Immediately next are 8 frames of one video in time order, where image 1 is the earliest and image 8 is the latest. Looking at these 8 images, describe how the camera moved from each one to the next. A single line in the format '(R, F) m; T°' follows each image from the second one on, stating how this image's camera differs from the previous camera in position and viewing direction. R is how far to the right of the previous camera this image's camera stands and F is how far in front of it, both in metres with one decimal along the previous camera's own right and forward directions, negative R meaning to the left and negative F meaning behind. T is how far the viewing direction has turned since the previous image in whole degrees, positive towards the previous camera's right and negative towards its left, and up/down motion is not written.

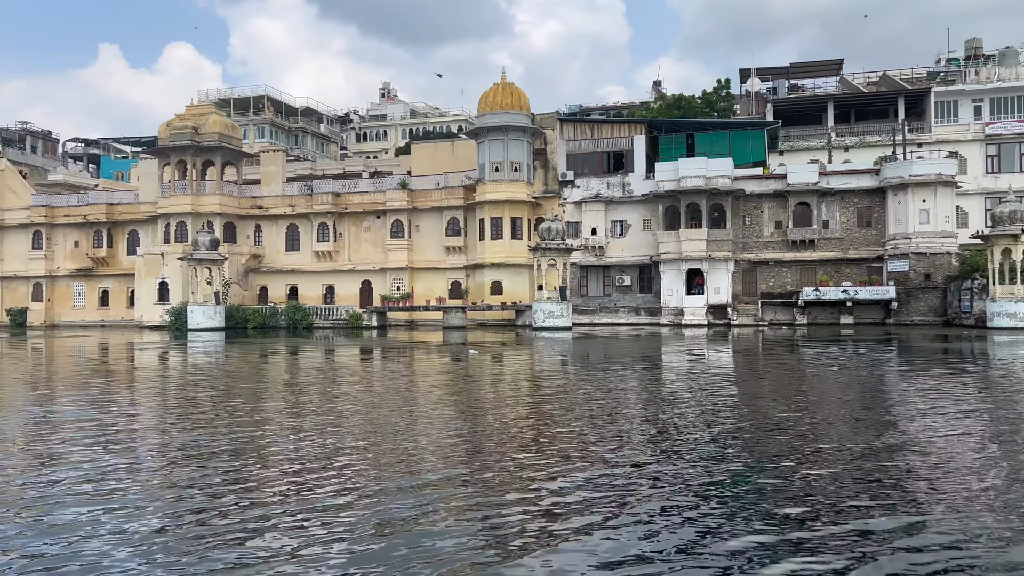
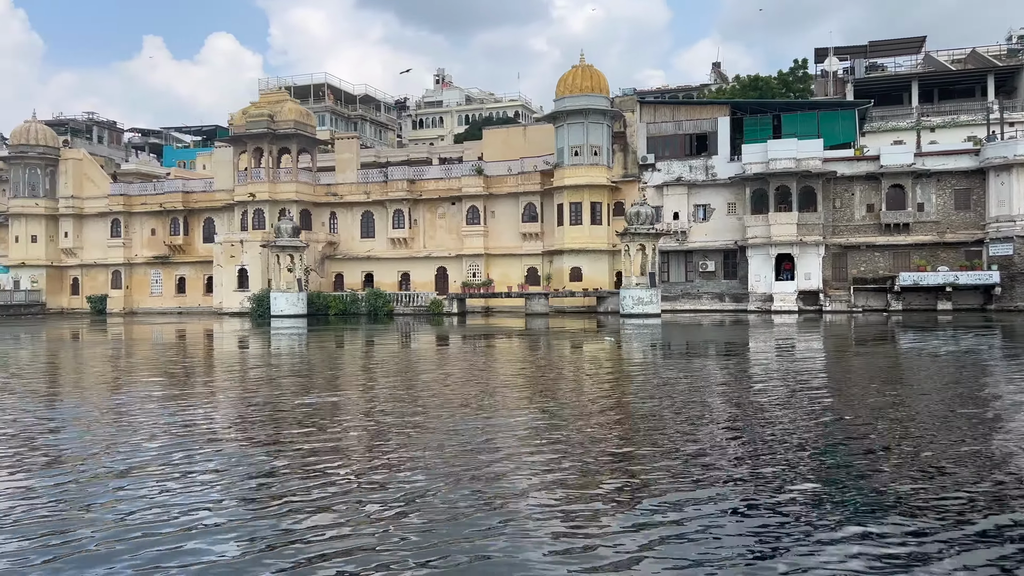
(-1.7, +0.3) m; -3°
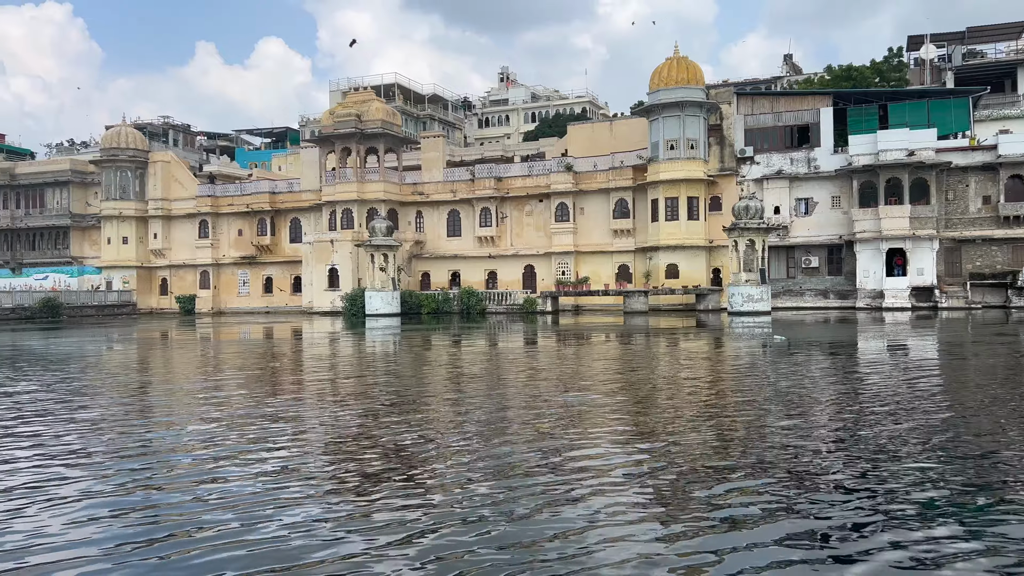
(-1.9, +0.4) m; -3°
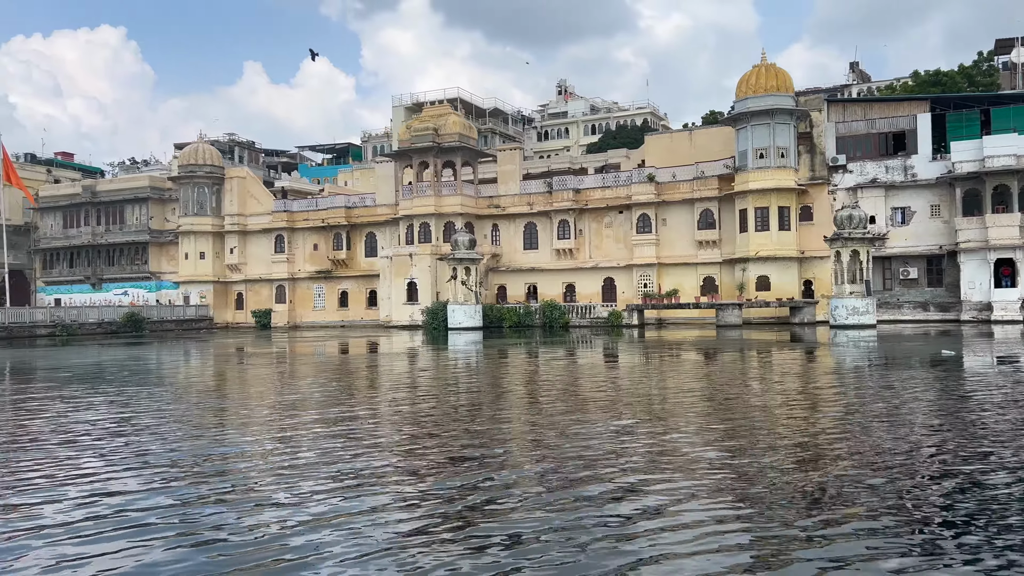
(-1.7, +0.4) m; -3°
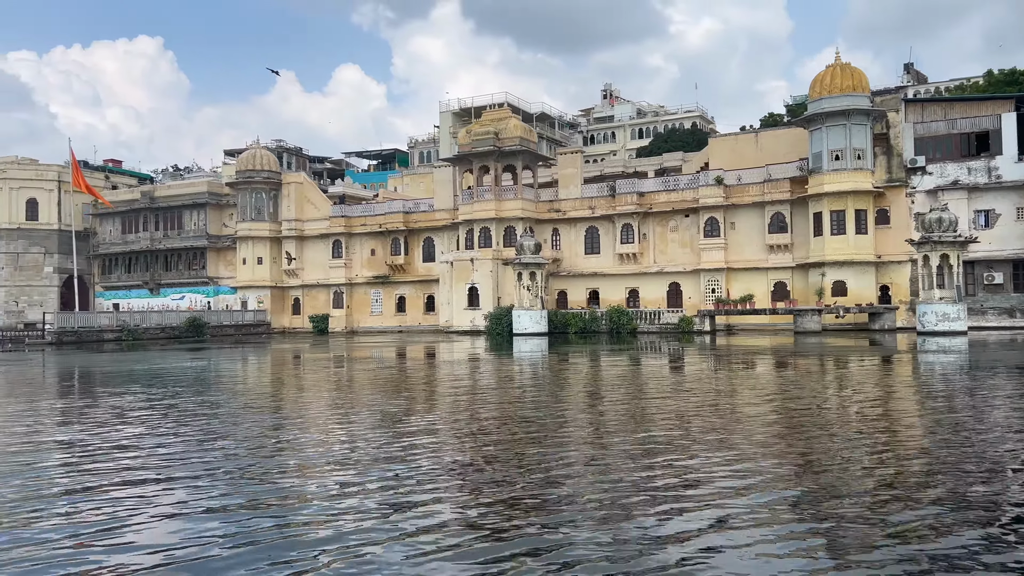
(-1.4, +0.4) m; -2°
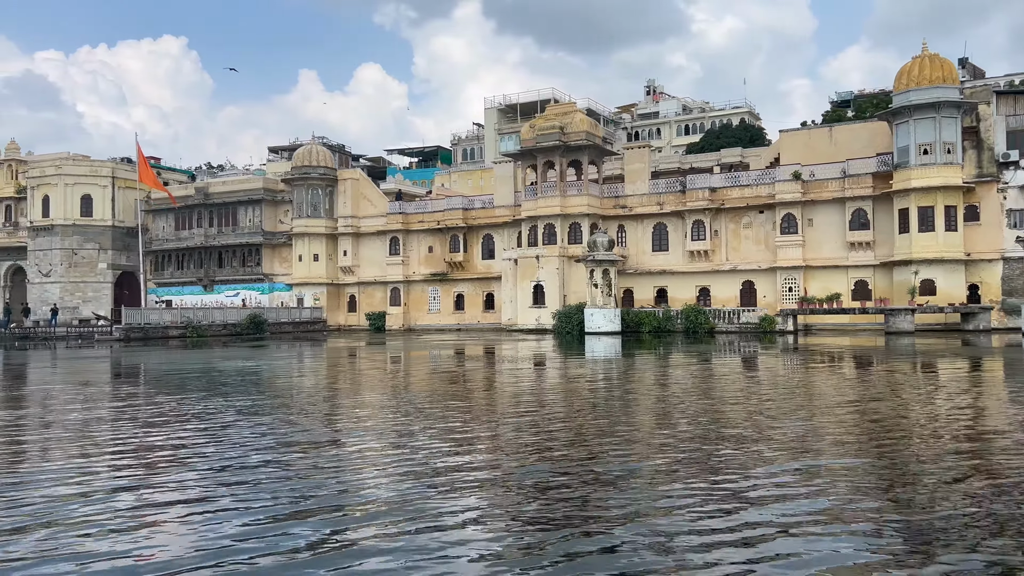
(-2.0, +0.7) m; -1°
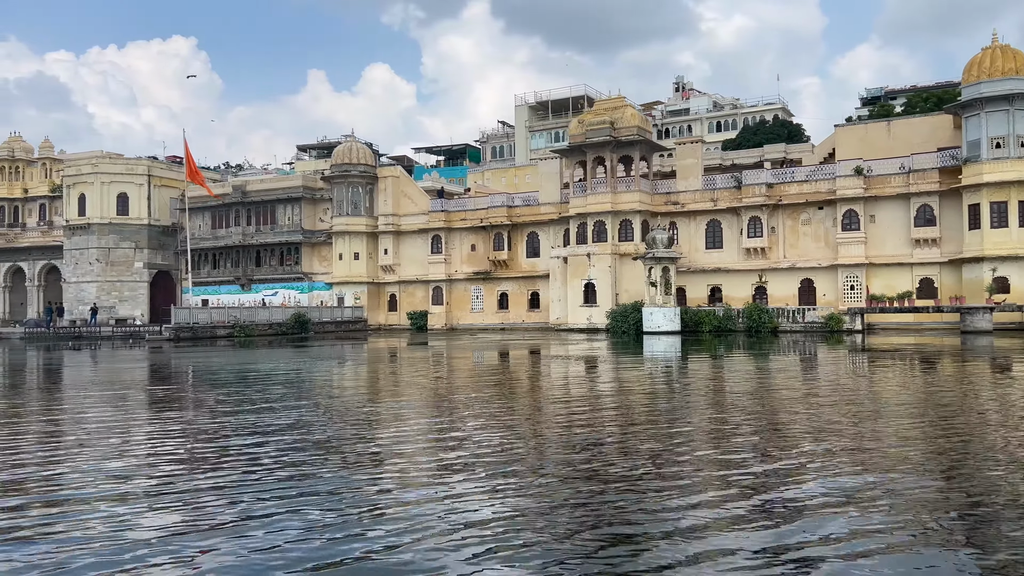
(-1.8, +0.7) m; 0°
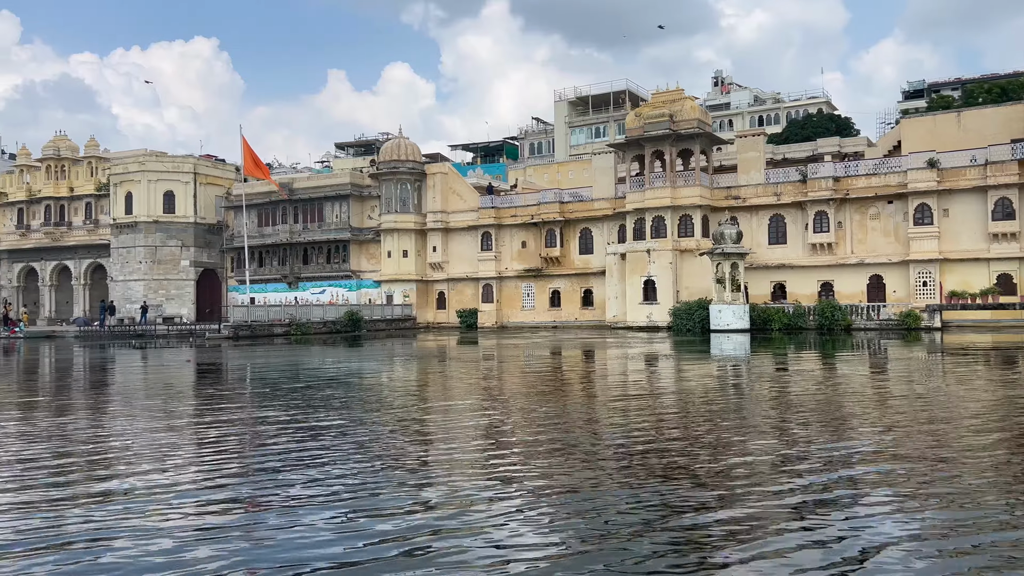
(-1.6, +0.6) m; -1°
